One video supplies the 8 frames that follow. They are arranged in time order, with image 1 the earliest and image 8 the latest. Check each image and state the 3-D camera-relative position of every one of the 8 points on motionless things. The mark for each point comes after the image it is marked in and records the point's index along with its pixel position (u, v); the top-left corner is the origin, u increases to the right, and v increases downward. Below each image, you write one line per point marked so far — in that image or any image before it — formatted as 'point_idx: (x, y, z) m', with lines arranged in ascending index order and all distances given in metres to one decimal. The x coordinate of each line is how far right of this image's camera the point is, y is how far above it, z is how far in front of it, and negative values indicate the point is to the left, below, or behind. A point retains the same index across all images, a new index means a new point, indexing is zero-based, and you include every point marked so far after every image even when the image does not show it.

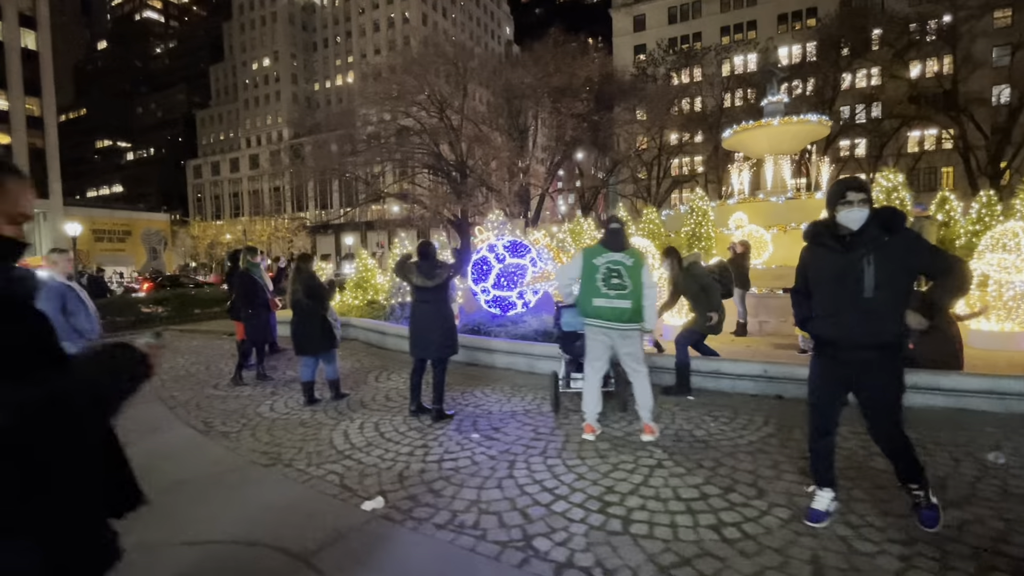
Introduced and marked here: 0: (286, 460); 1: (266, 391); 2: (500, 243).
0: (-2.2, -1.7, +4.8) m
1: (-3.8, -1.6, +7.5) m
2: (-0.3, +1.1, +11.8) m
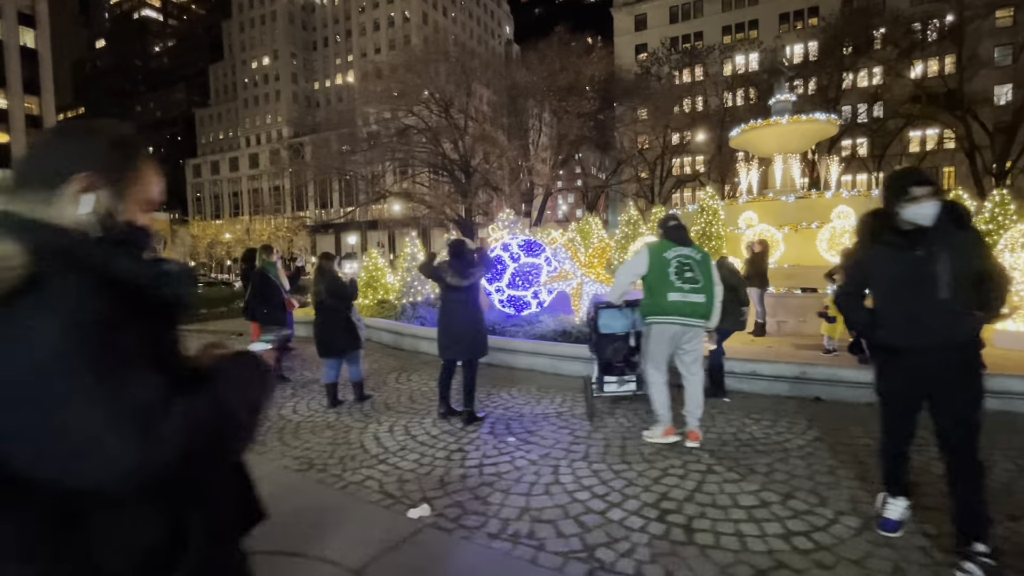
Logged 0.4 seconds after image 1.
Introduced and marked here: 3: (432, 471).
0: (-1.8, -1.7, +4.7) m
1: (-3.4, -1.6, +7.4) m
2: (+0.1, +1.1, +11.7) m
3: (-0.7, -1.7, +4.4) m
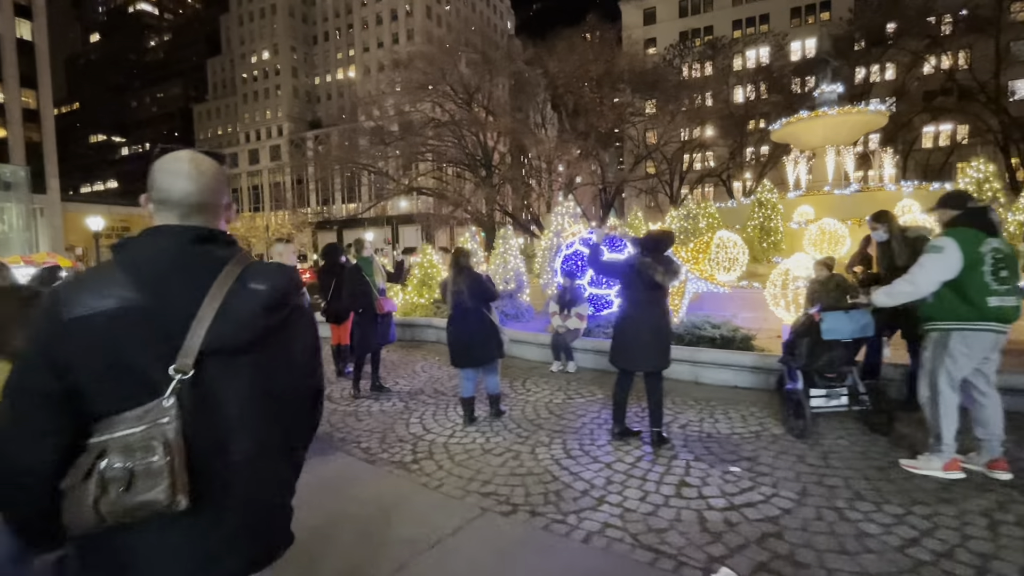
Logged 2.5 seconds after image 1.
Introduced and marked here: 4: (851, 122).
0: (+0.1, -1.7, +3.8) m
1: (-1.5, -1.6, +6.5) m
2: (+1.9, +1.2, +10.8) m
3: (+1.2, -1.7, +3.5) m
4: (+13.5, +6.7, +19.3) m
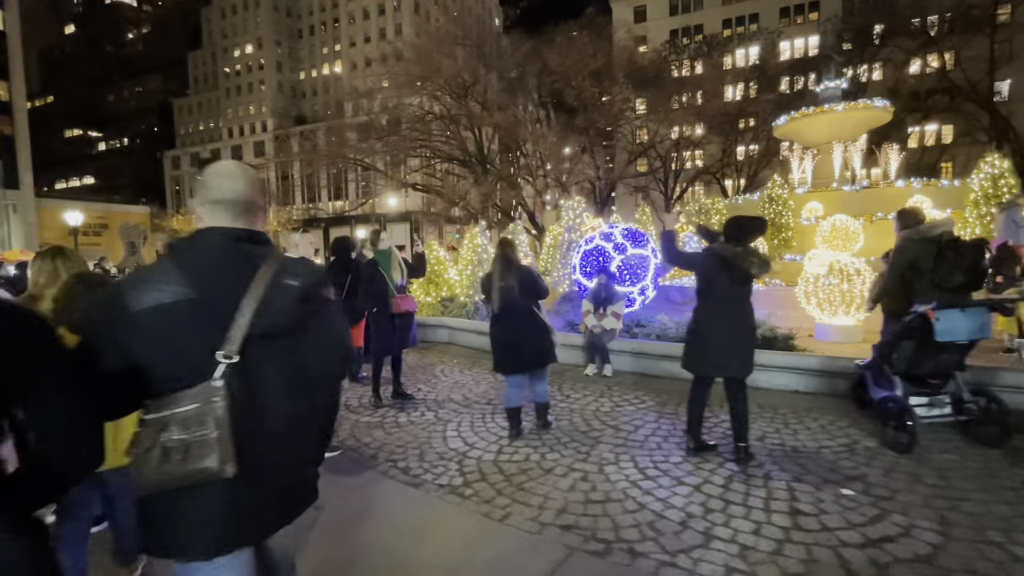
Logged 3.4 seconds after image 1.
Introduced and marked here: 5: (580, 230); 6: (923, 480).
0: (+0.7, -1.7, +3.2) m
1: (-1.0, -1.6, +5.8) m
2: (+2.3, +1.2, +10.2) m
3: (+1.8, -1.6, +2.9) m
4: (+13.6, +6.8, +19.0) m
5: (+1.9, +1.6, +13.6) m
6: (+3.2, -1.5, +3.7) m
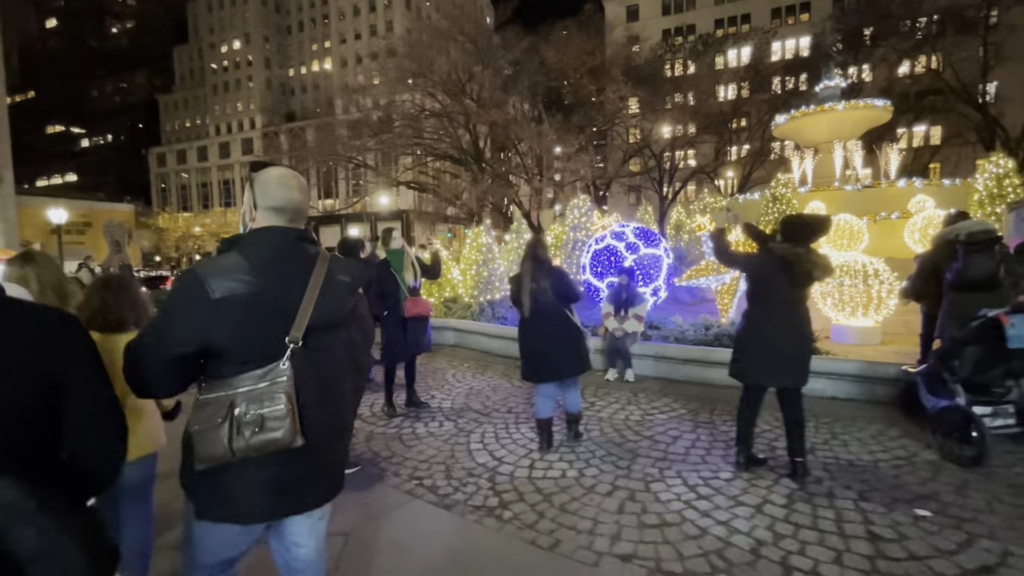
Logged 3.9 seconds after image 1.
0: (+1.0, -1.7, +2.9) m
1: (-0.7, -1.6, +5.5) m
2: (+2.5, +1.2, +10.0) m
3: (+2.2, -1.6, +2.6) m
4: (+13.6, +6.8, +18.9) m
5: (+2.0, +1.6, +13.3) m
6: (+3.5, -1.5, +3.5) m
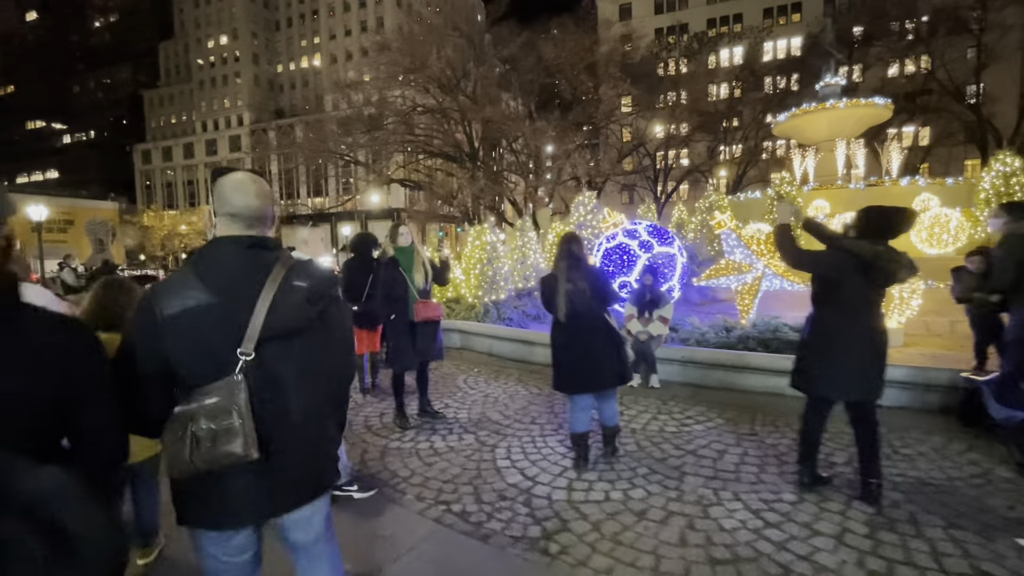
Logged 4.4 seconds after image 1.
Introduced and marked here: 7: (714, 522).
0: (+1.3, -1.7, +2.5) m
1: (-0.5, -1.6, +5.0) m
2: (+2.7, +1.2, +9.6) m
3: (+2.5, -1.7, +2.3) m
4: (+13.6, +6.8, +18.8) m
5: (+2.1, +1.6, +12.9) m
6: (+3.8, -1.5, +3.1) m
7: (+1.4, -1.6, +3.3) m
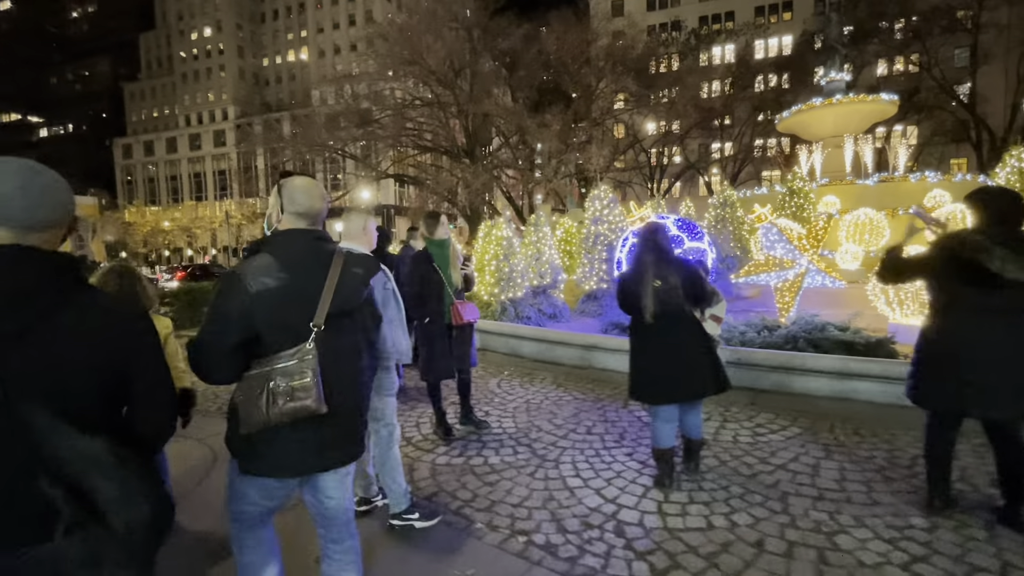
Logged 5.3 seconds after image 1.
0: (+2.0, -1.7, +2.0) m
1: (+0.1, -1.6, +4.5) m
2: (+3.1, +1.3, +9.1) m
3: (+3.1, -1.6, +1.8) m
4: (+13.8, +6.9, +18.6) m
5: (+2.5, +1.7, +12.5) m
6: (+4.4, -1.5, +2.7) m
7: (+2.0, -1.6, +2.9) m
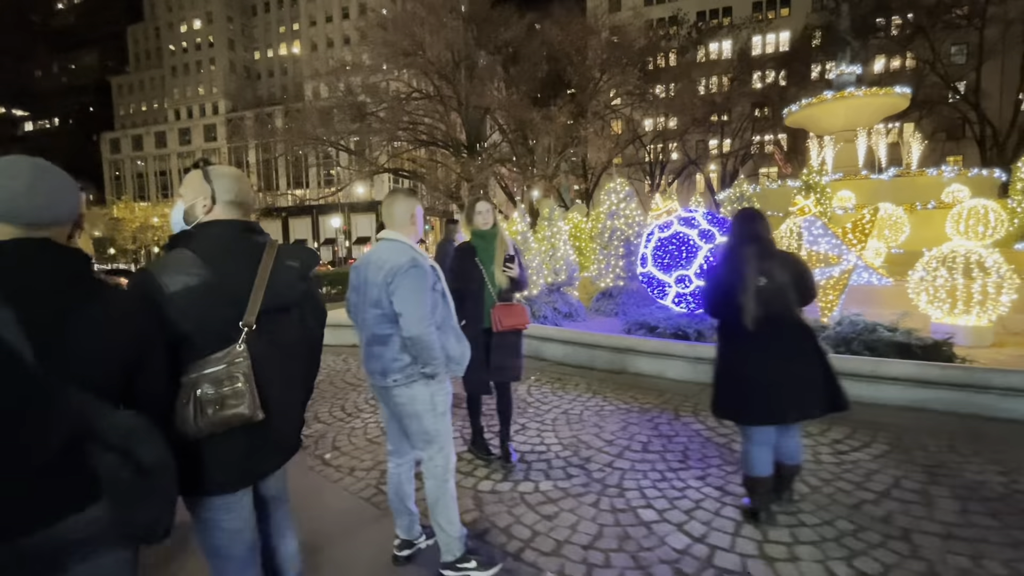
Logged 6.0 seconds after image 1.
0: (+2.4, -1.7, +1.4) m
1: (+0.5, -1.5, +3.9) m
2: (+3.5, +1.3, +8.6) m
3: (+3.6, -1.6, +1.3) m
4: (+14.1, +7.0, +18.1) m
5: (+2.8, +1.8, +11.9) m
6: (+4.9, -1.5, +2.2) m
7: (+2.5, -1.6, +2.3) m
